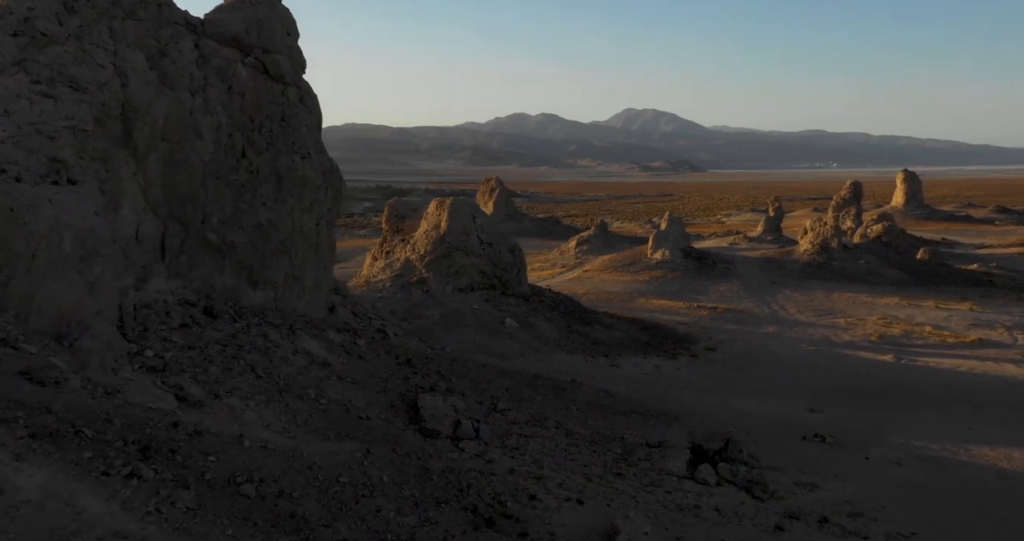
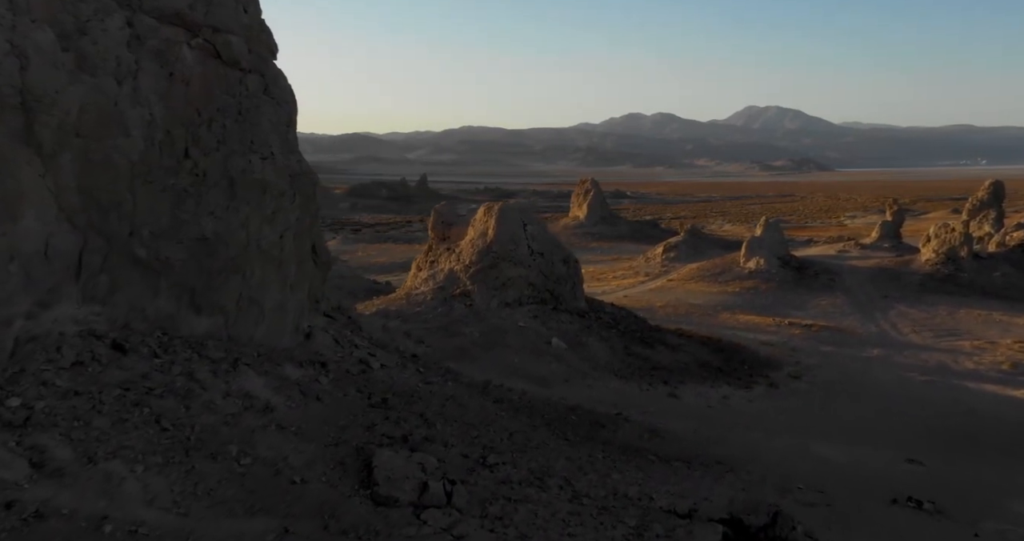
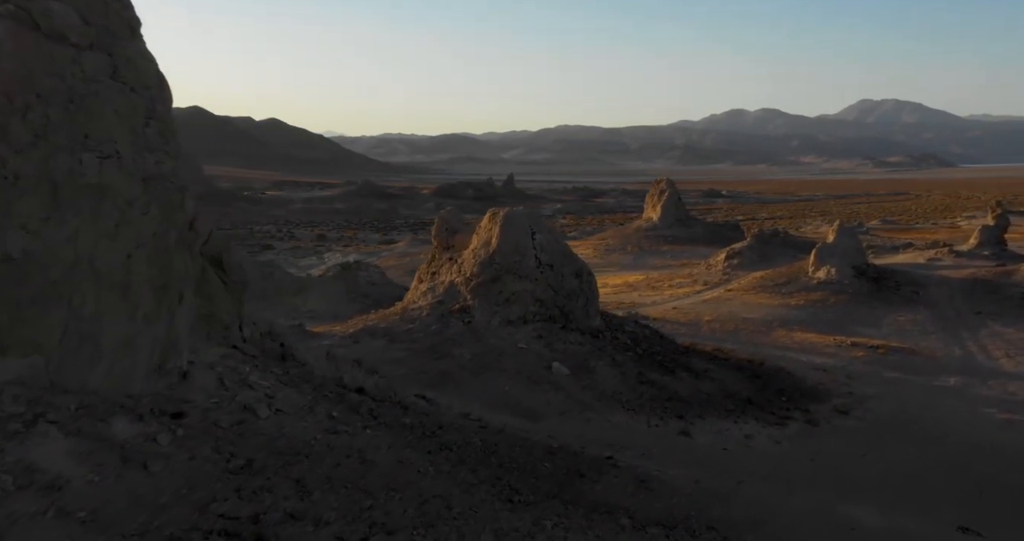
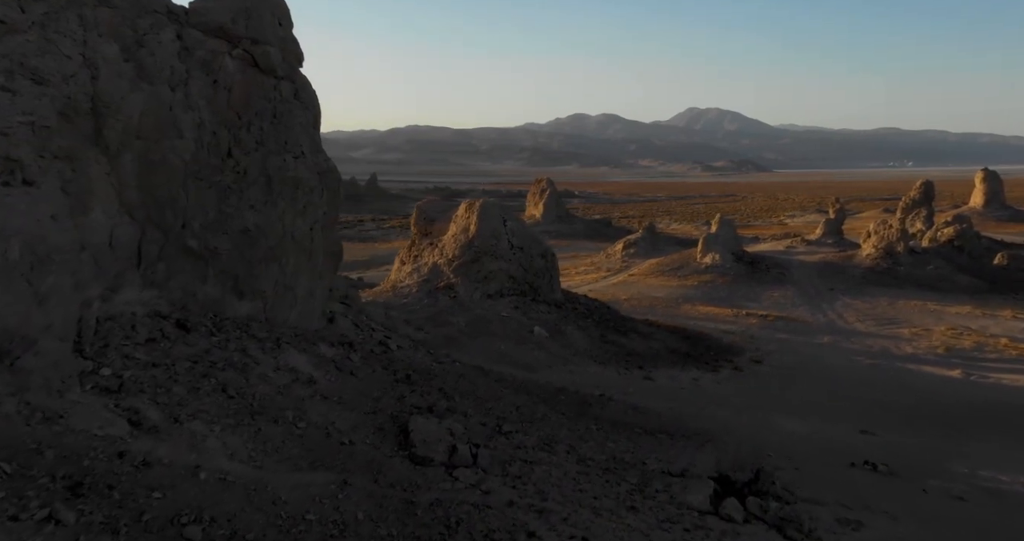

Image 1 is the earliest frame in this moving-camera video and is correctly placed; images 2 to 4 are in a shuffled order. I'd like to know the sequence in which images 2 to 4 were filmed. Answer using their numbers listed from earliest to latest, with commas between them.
4, 2, 3
